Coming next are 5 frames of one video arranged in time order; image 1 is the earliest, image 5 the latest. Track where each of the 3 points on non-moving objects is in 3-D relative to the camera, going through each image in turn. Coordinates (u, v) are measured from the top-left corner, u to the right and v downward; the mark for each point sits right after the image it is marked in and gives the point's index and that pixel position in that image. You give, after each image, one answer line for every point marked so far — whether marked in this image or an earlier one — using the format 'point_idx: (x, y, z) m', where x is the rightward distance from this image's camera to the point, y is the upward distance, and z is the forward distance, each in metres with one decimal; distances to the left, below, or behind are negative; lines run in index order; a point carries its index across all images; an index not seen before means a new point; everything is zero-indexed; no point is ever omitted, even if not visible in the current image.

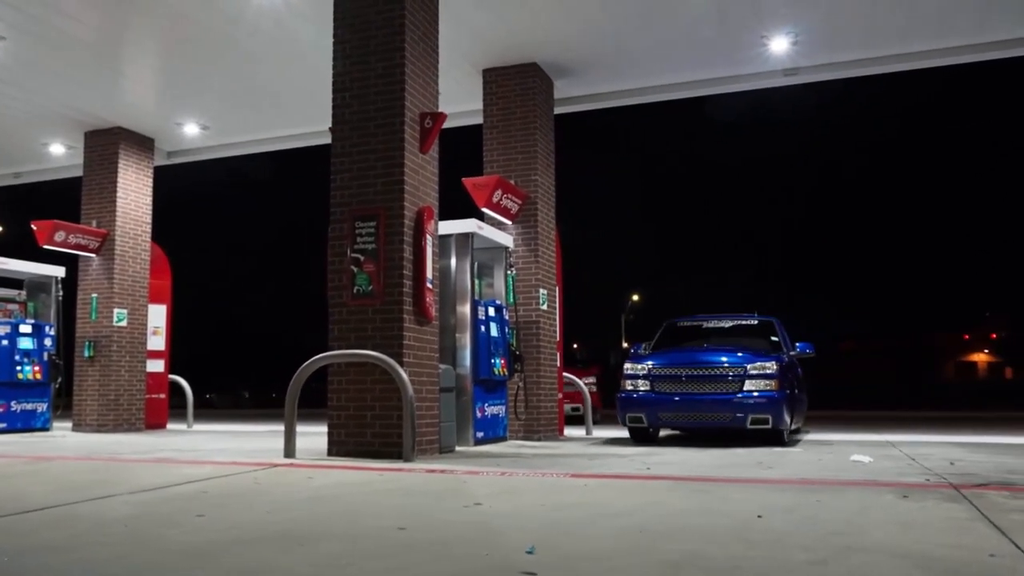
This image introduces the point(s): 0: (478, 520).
0: (-0.2, -1.4, +5.4) m
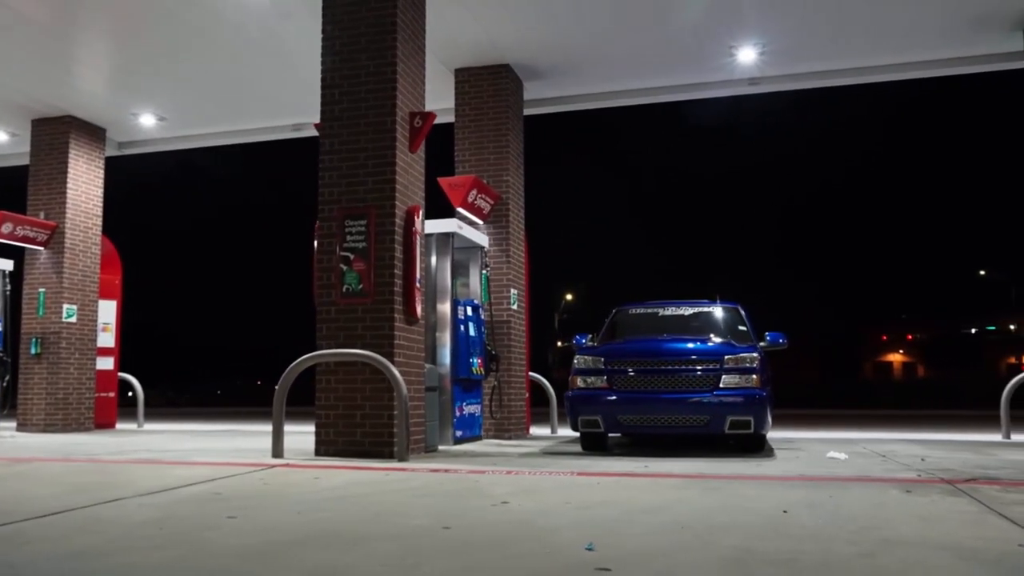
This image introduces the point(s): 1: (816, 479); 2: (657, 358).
0: (+0.1, -1.4, +5.5) m
1: (+2.3, -1.5, +7.1) m
2: (+1.4, -0.6, +8.7) m
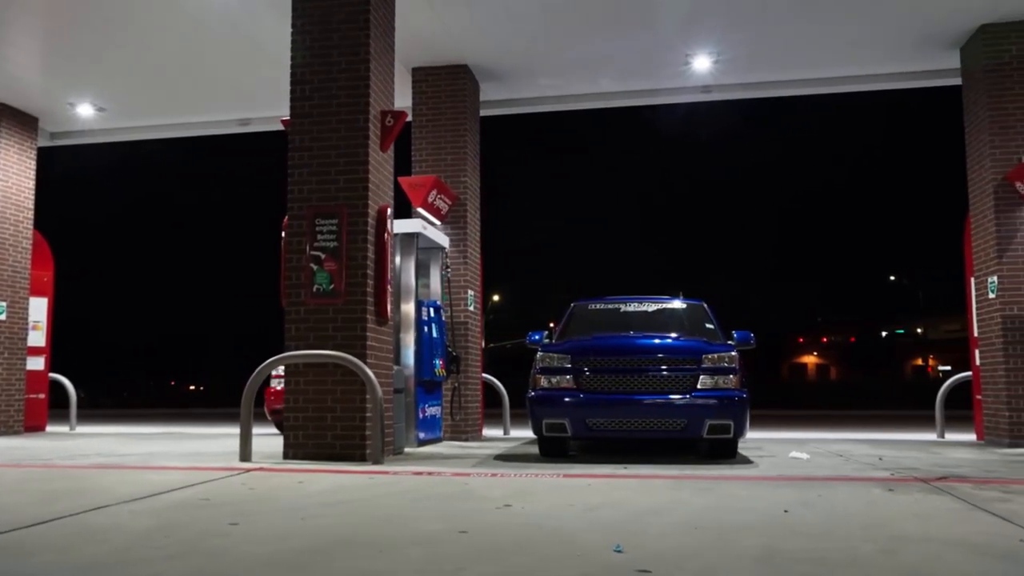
0: (+0.1, -1.4, +5.5) m
1: (+2.3, -1.5, +7.3) m
2: (+1.2, -0.7, +8.9) m
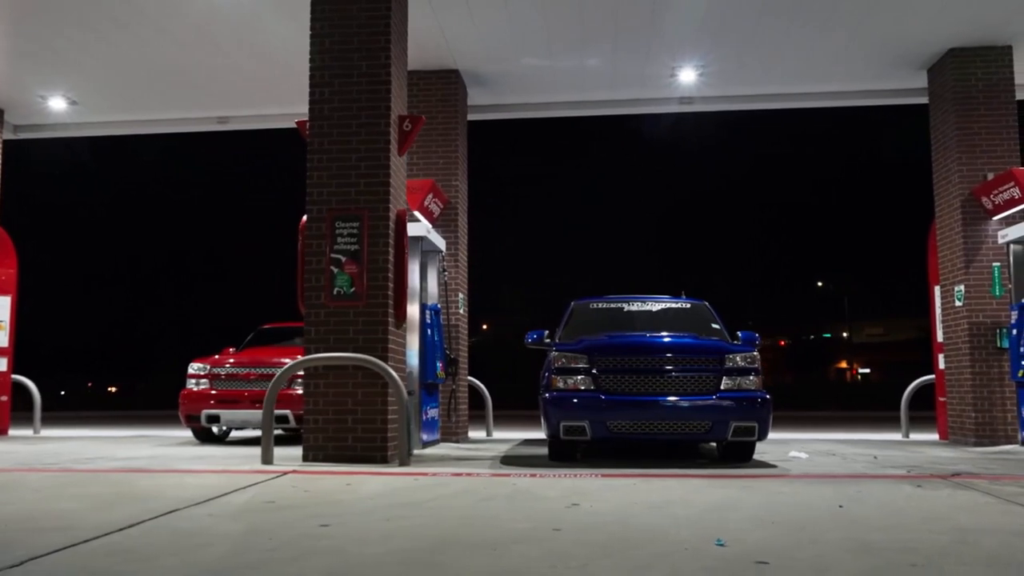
0: (+0.6, -1.4, +5.7) m
1: (+2.6, -1.6, +7.7) m
2: (+1.4, -0.7, +9.1) m
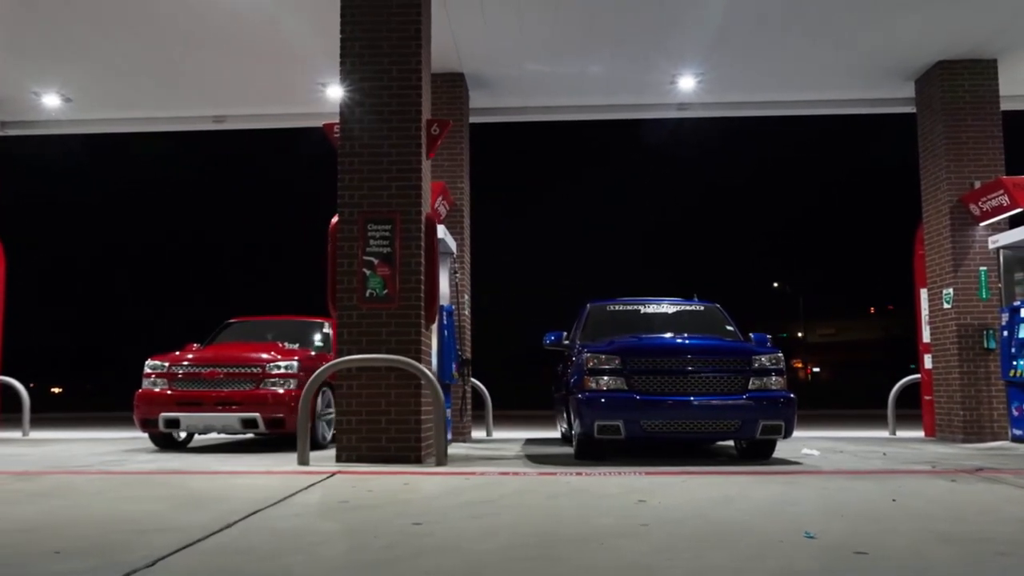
0: (+1.2, -1.5, +5.9) m
1: (+3.0, -1.6, +8.0) m
2: (+1.7, -0.7, +9.4) m
